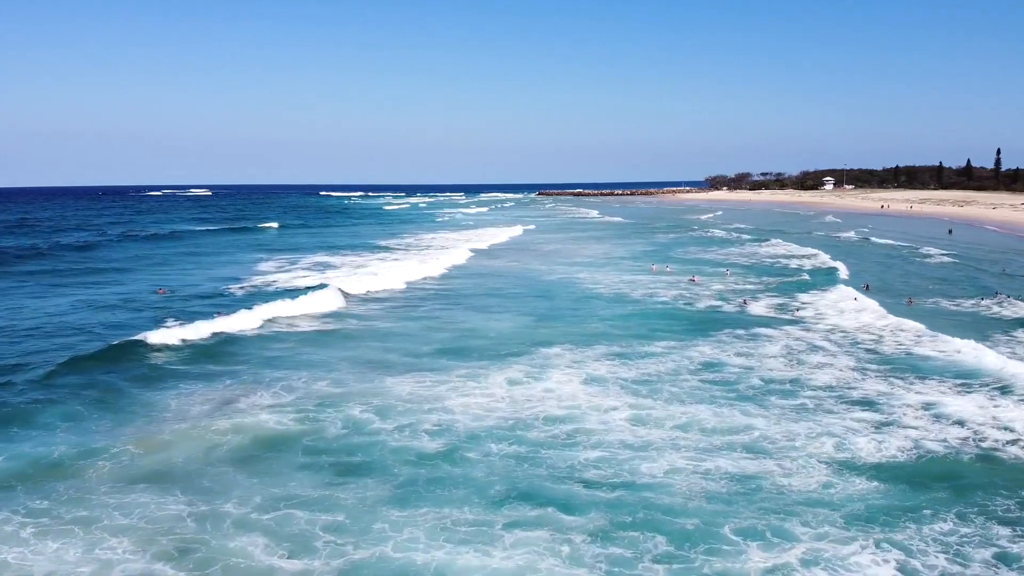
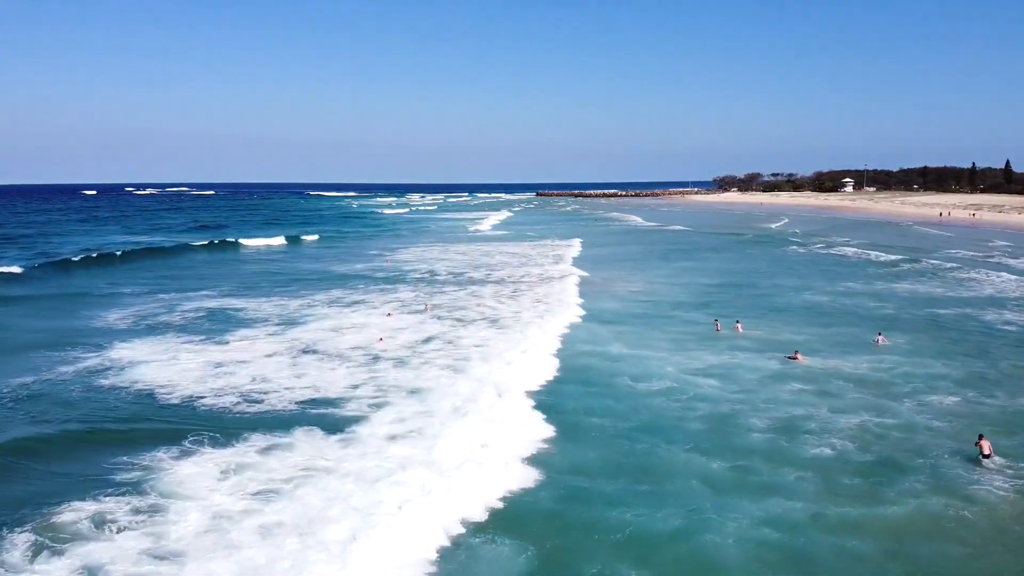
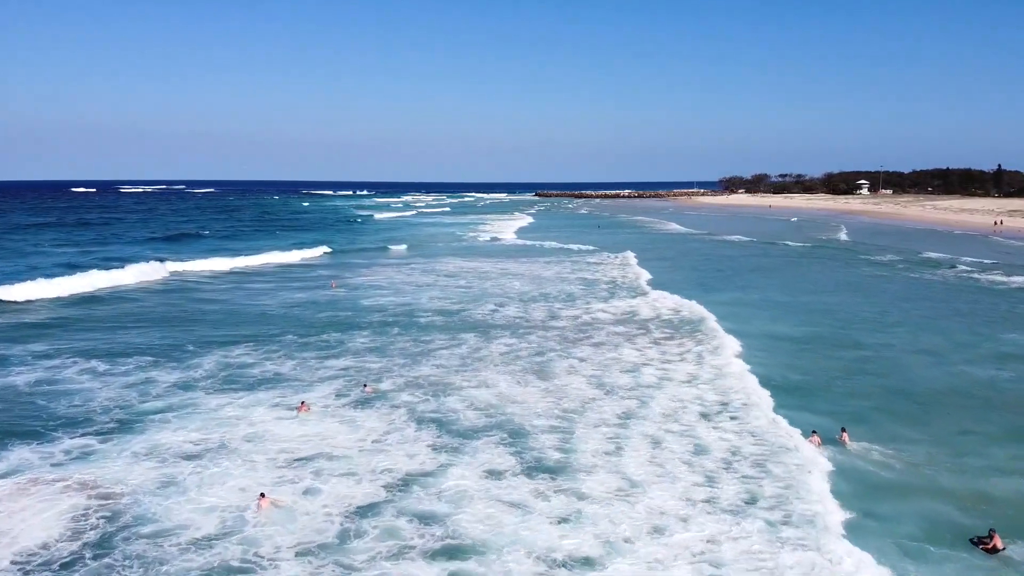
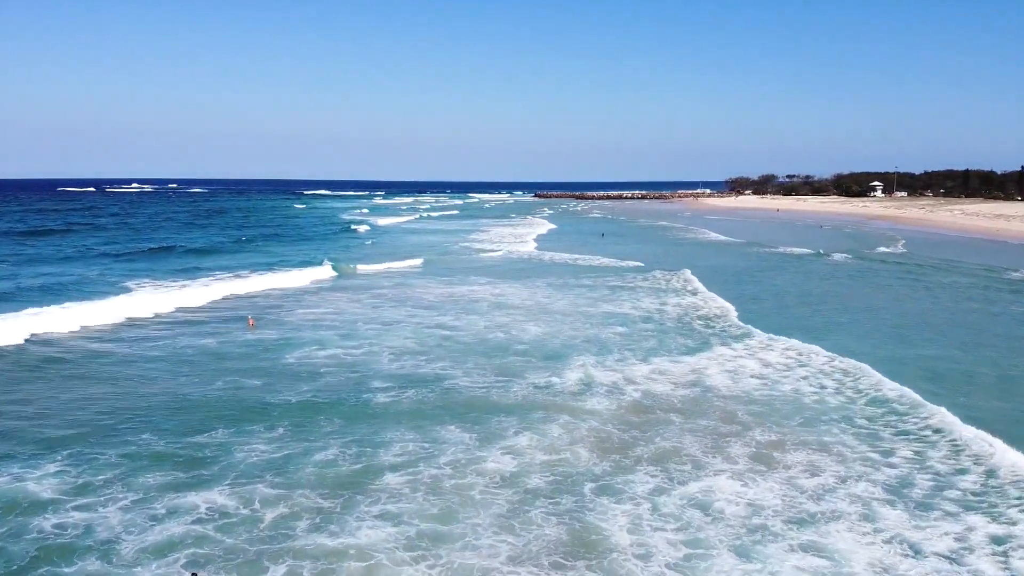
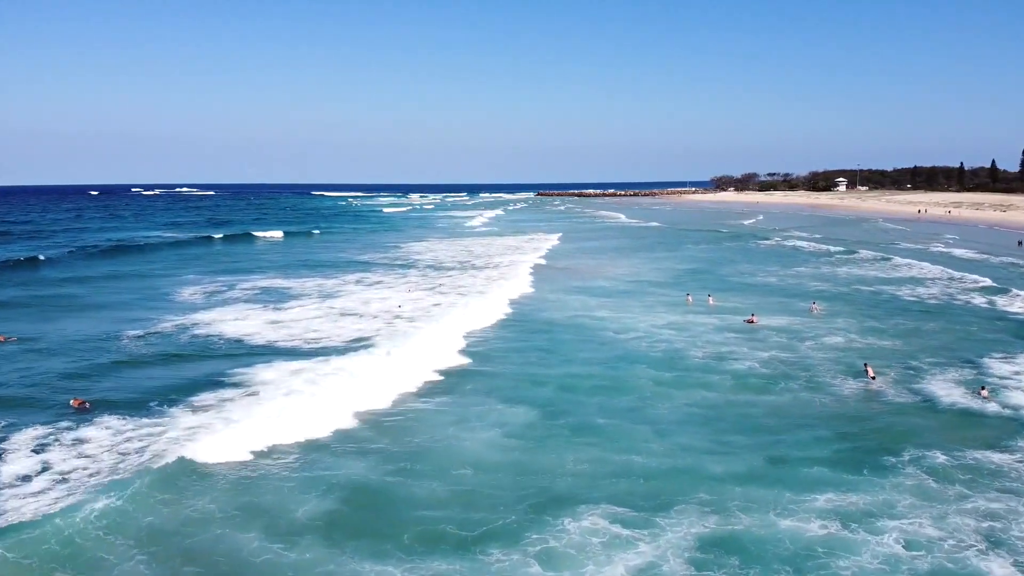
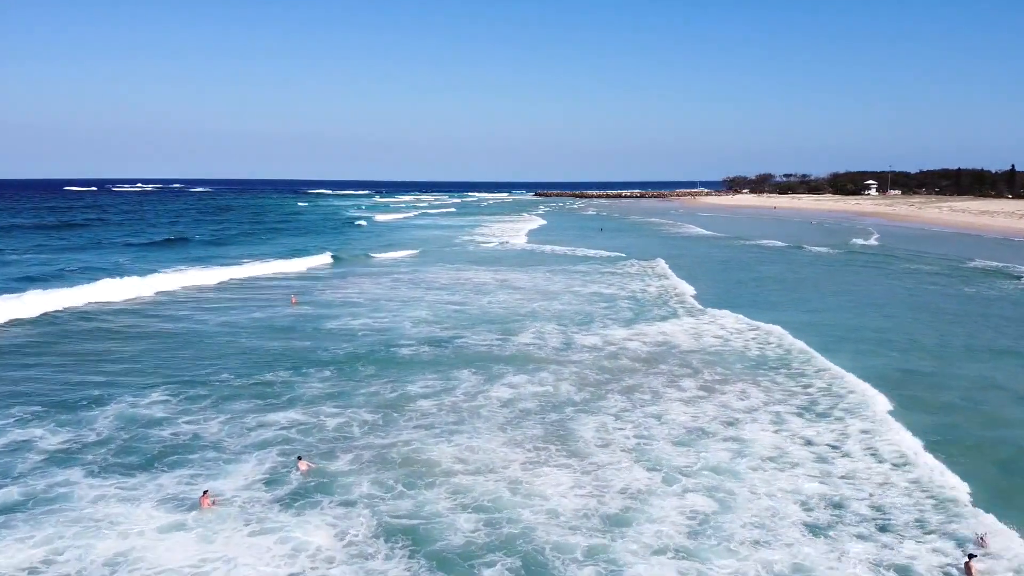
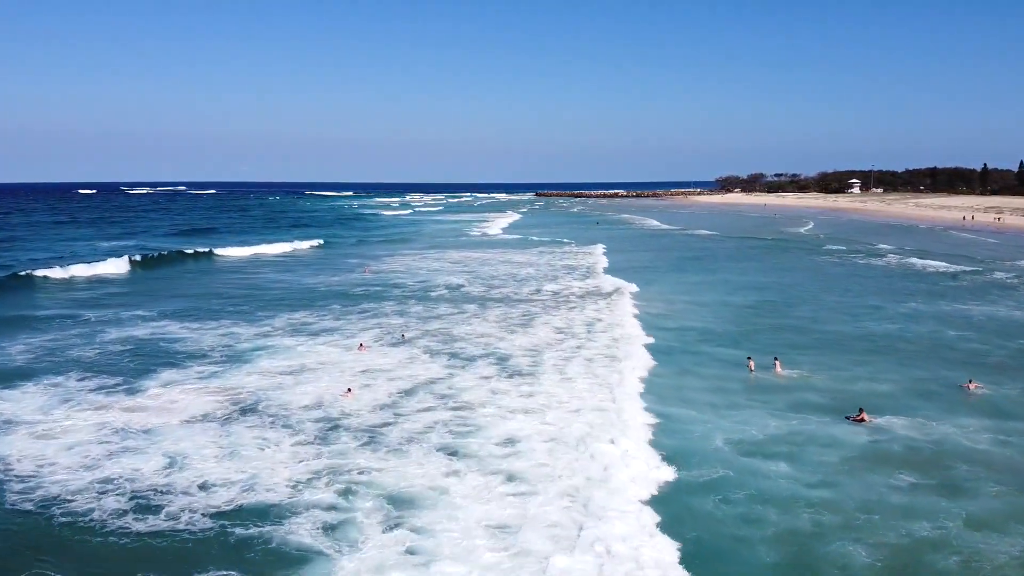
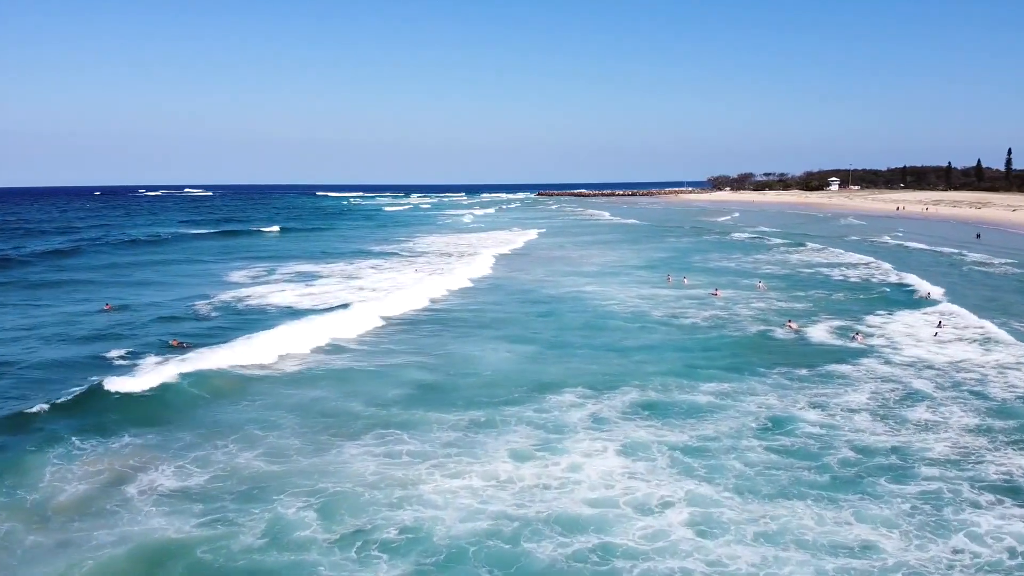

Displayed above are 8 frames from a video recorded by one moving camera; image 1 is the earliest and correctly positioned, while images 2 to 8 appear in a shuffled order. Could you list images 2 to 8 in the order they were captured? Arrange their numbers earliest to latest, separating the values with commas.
8, 5, 2, 7, 3, 6, 4
